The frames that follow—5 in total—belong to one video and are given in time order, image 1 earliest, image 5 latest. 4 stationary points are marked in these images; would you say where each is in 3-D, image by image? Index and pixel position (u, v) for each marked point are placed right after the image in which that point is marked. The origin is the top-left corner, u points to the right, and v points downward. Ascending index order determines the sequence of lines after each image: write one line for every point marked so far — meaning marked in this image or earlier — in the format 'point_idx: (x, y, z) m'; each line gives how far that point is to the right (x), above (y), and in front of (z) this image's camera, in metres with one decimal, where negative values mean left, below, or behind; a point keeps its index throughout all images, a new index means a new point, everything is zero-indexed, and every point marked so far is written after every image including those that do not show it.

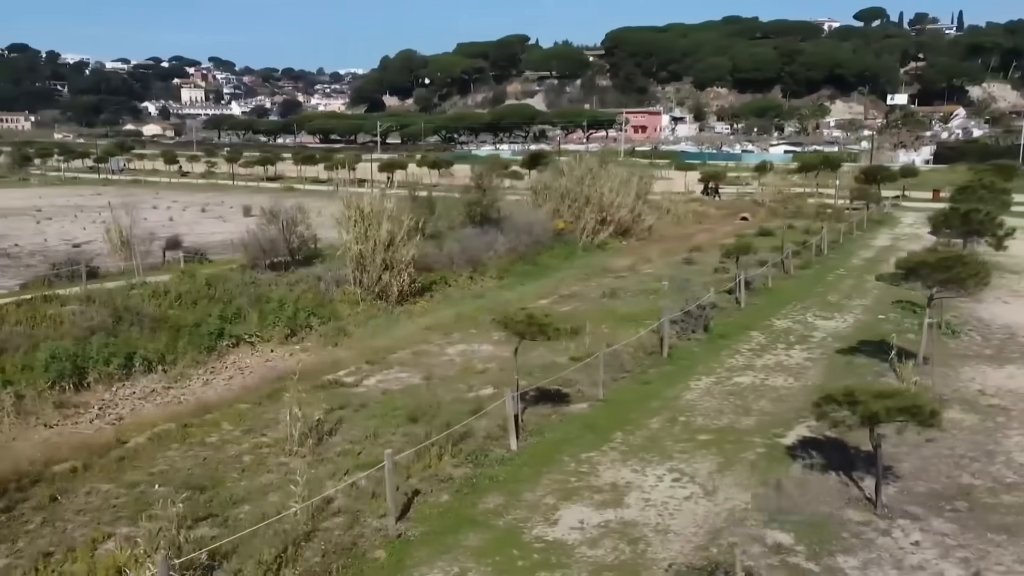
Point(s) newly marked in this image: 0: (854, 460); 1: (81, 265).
0: (+3.6, -1.9, +8.7) m
1: (-9.7, +0.6, +18.1) m
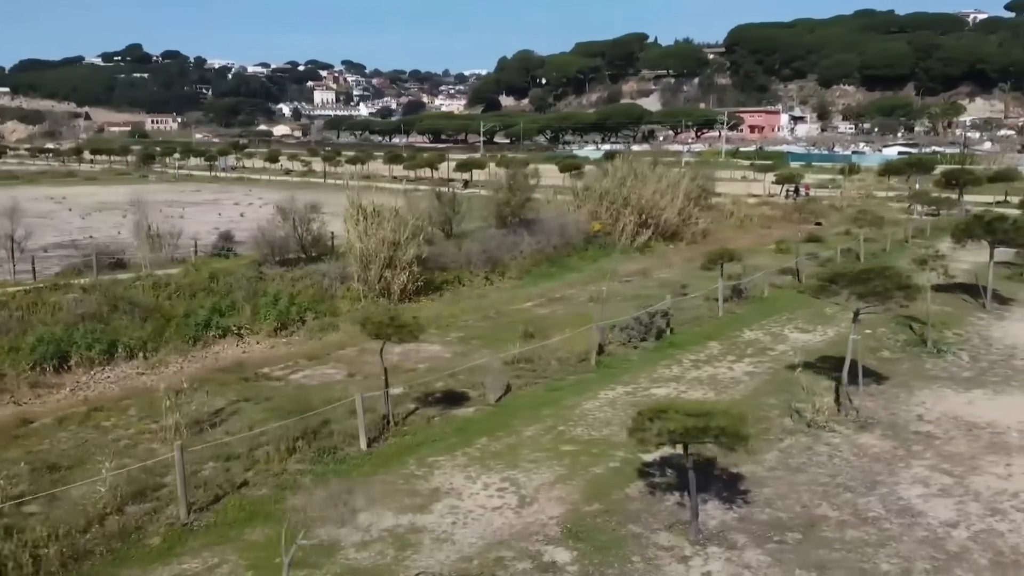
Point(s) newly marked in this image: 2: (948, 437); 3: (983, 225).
0: (+2.0, -2.0, +8.3) m
1: (-9.7, +0.9, +19.6) m
2: (+5.2, -1.8, +9.6) m
3: (+9.2, +1.2, +15.9) m
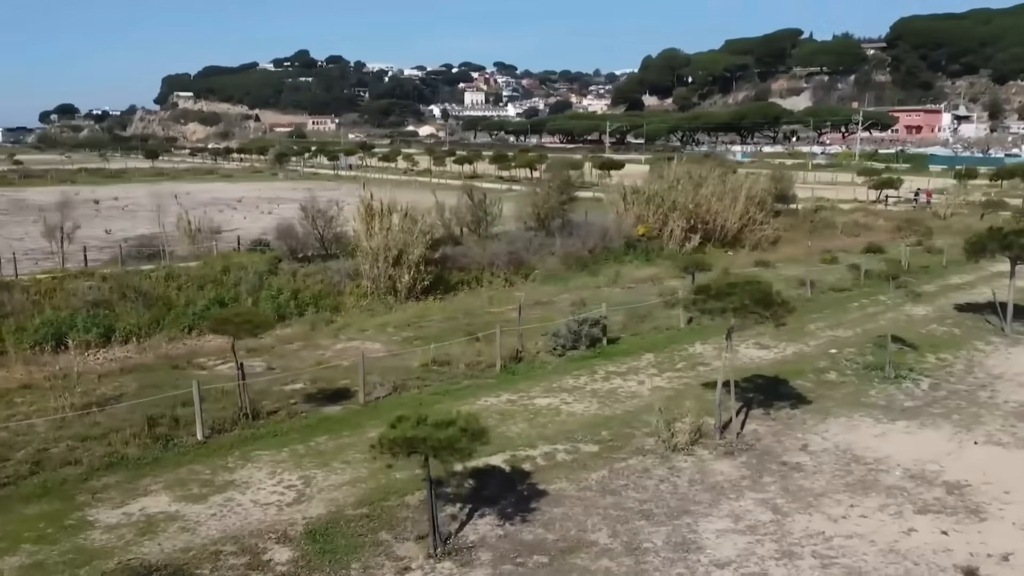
0: (-0.1, -2.1, +8.0) m
1: (-9.4, +1.1, +21.3) m
2: (+3.3, -2.0, +8.8) m
3: (+8.5, +0.9, +14.2) m
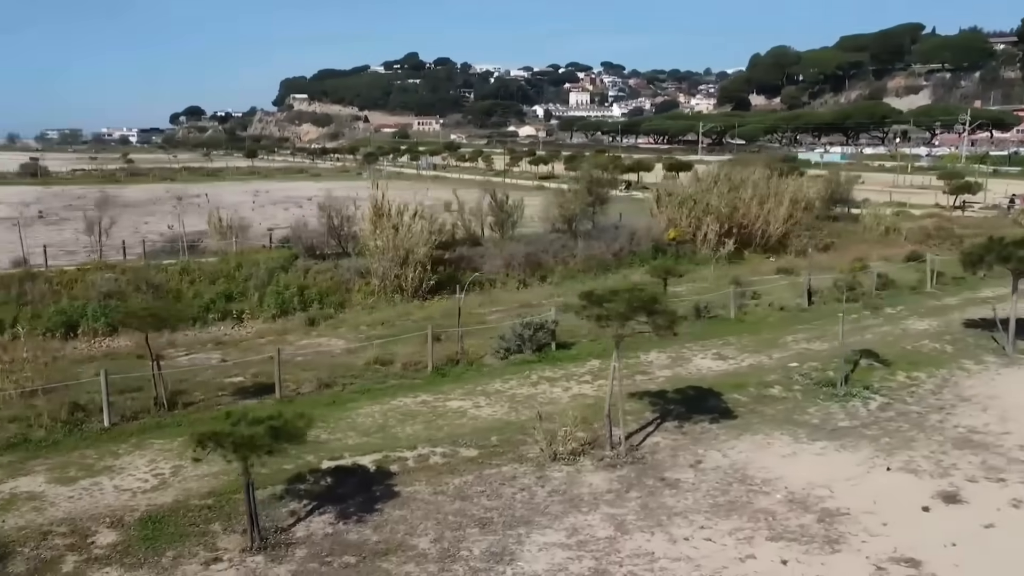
0: (-1.6, -2.1, +8.1) m
1: (-9.0, +1.3, +22.5) m
2: (+1.8, -2.1, +8.4) m
3: (+7.8, +0.6, +13.1) m
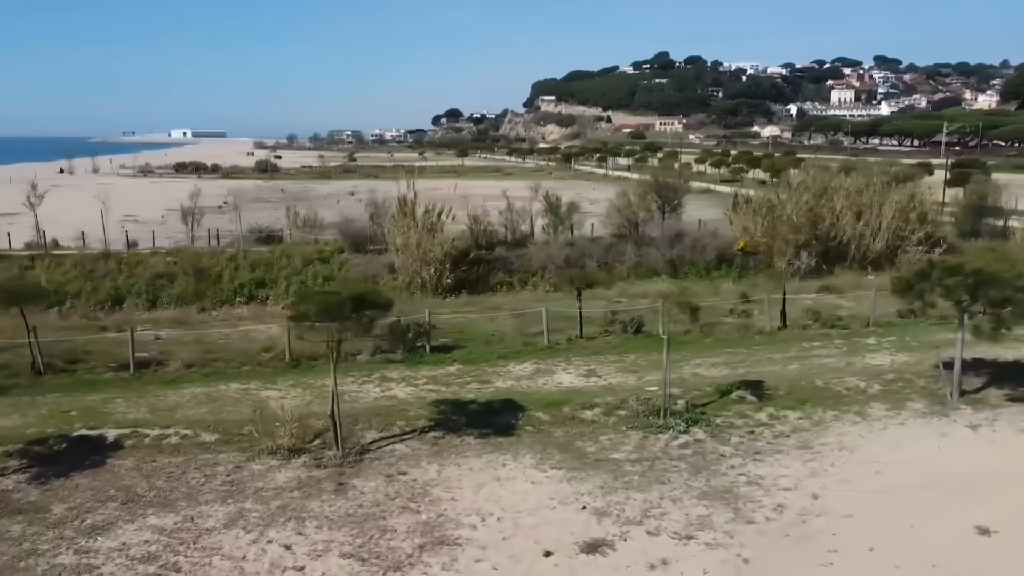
0: (-5.0, -1.9, +9.1) m
1: (-7.5, +1.8, +24.9) m
2: (-1.6, -2.1, +8.3) m
3: (+5.6, +0.2, +11.0) m
